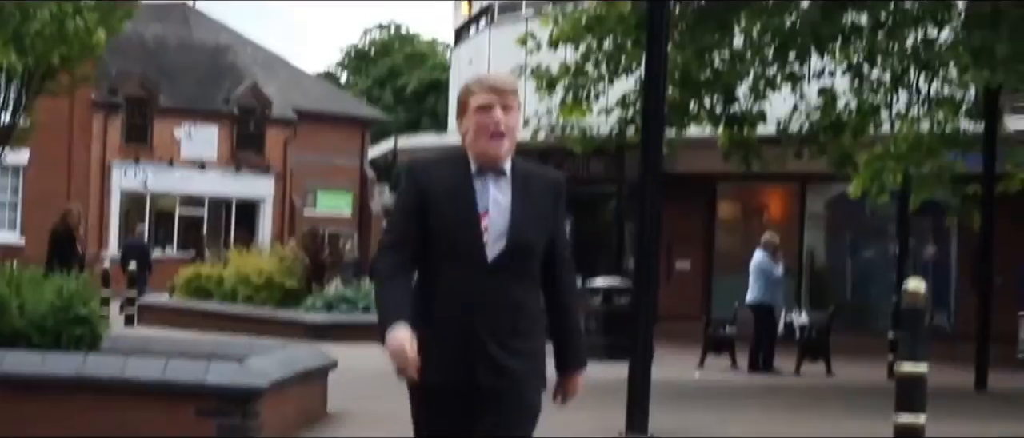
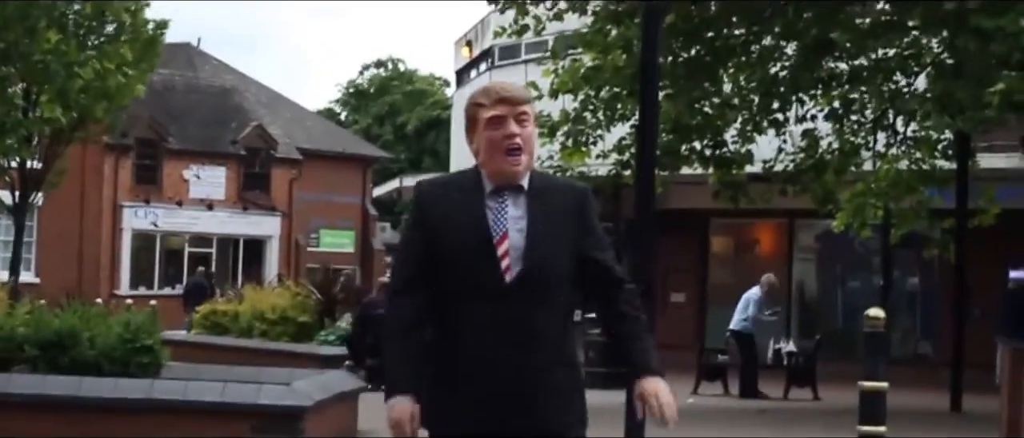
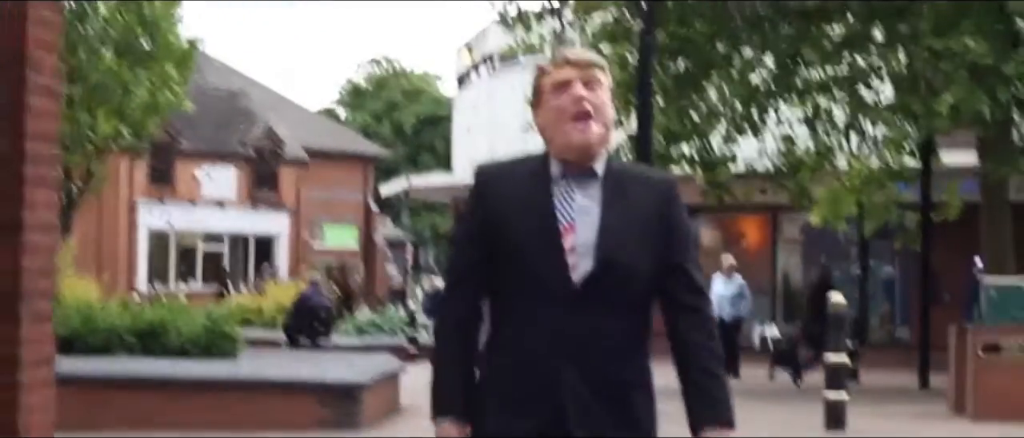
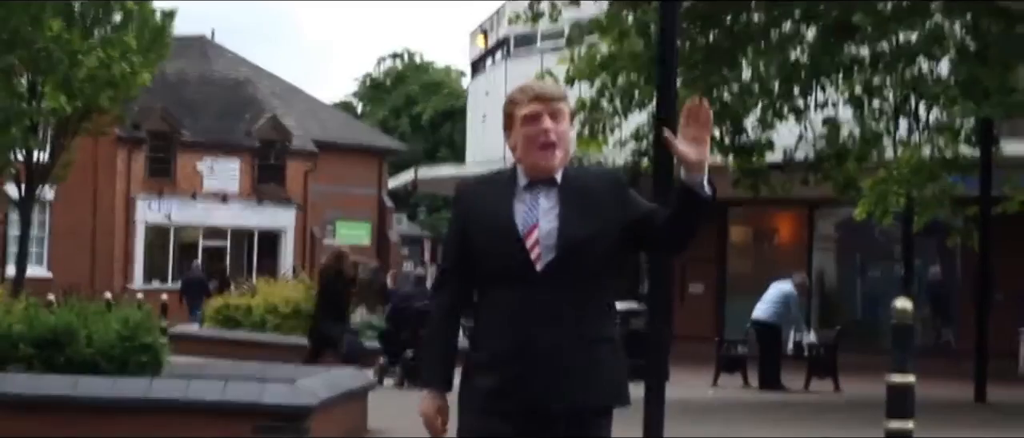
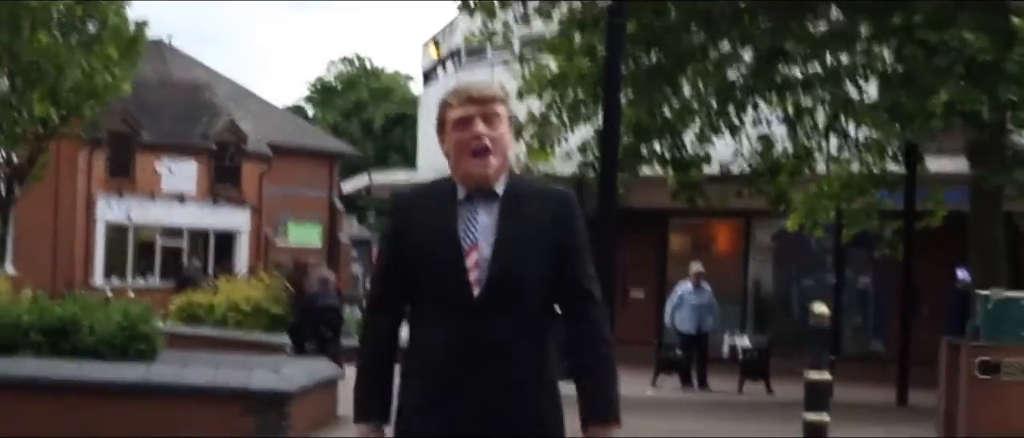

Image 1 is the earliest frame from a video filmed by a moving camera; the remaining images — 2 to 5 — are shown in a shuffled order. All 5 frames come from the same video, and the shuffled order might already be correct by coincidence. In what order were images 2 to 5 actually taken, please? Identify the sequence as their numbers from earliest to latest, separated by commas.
4, 2, 5, 3
